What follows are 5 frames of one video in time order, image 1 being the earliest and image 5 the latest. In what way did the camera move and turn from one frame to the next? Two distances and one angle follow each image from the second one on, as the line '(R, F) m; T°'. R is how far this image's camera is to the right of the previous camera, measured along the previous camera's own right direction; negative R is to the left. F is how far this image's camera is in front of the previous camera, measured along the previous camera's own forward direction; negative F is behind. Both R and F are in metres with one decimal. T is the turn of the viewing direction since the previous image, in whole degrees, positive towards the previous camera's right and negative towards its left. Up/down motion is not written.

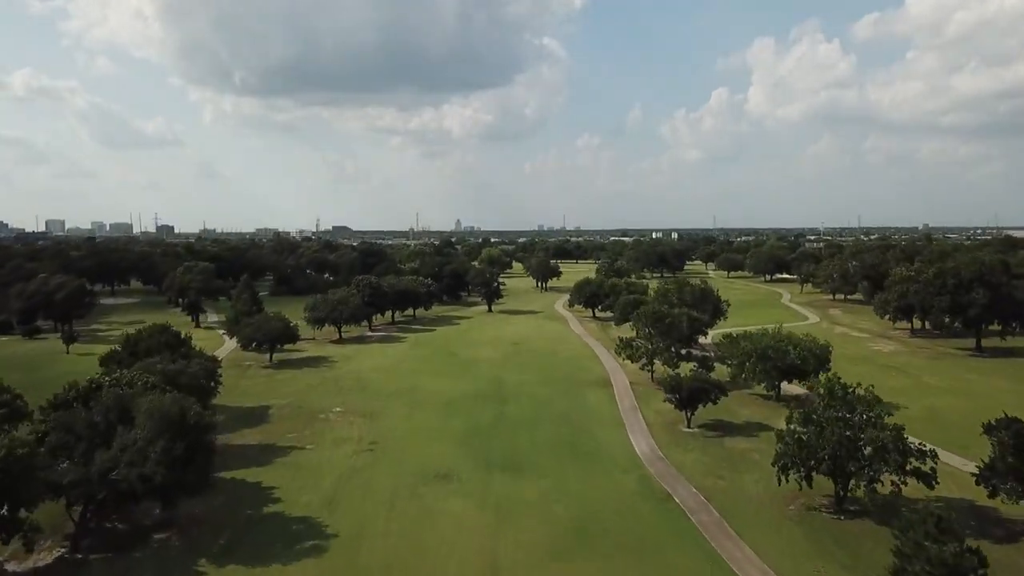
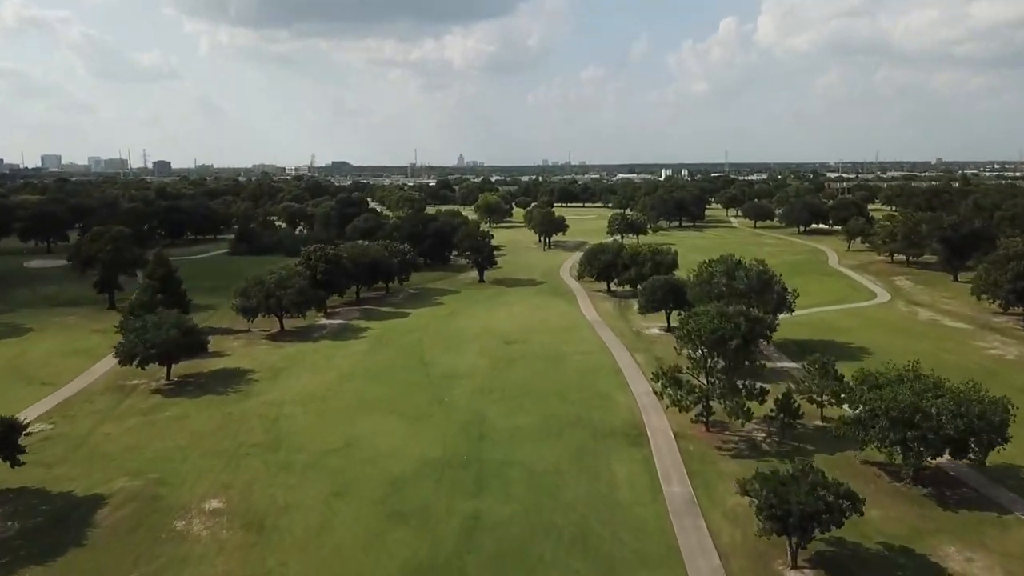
(+0.8, +17.5) m; 0°
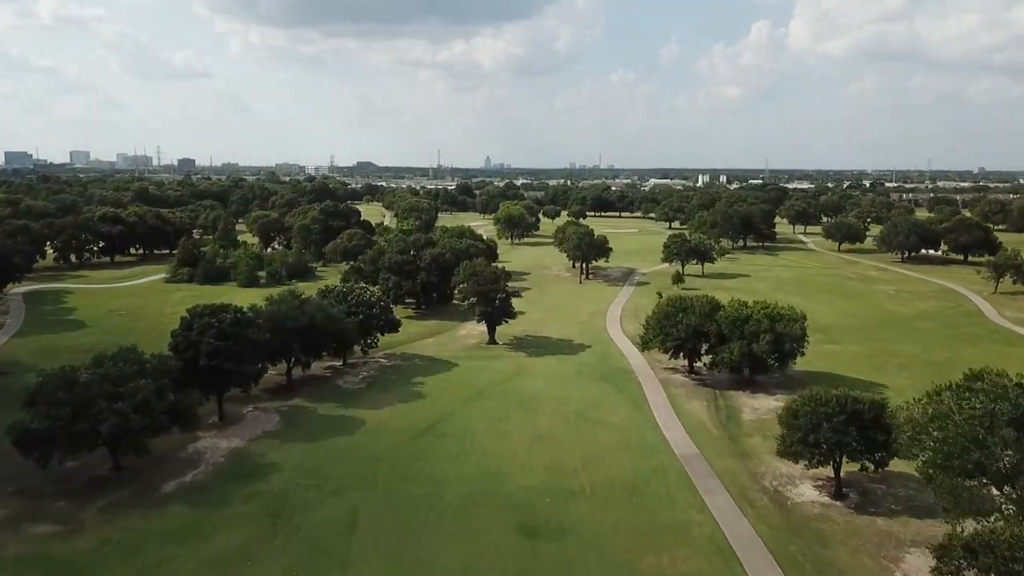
(-0.2, +26.6) m; -2°
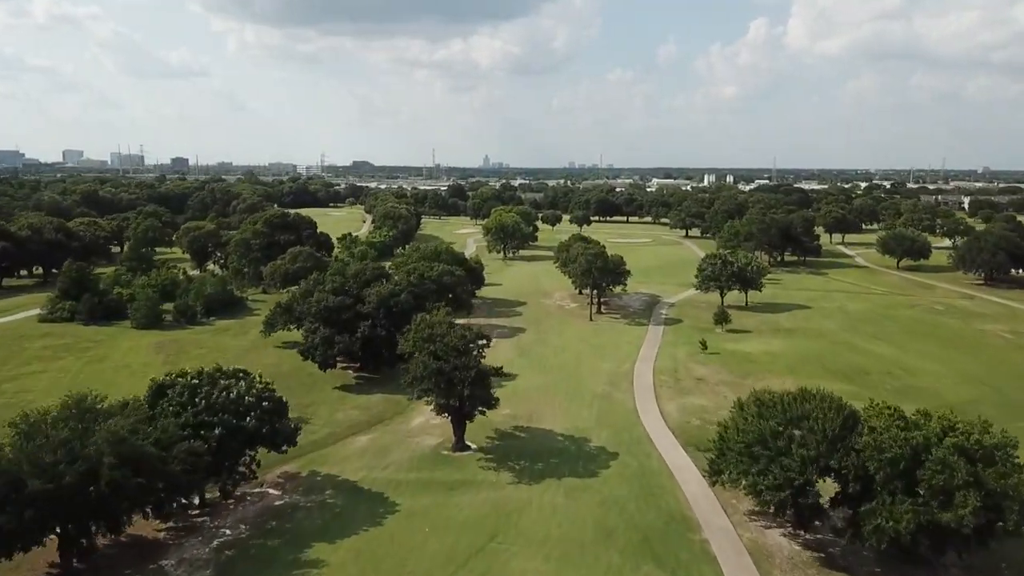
(+0.8, +20.1) m; 0°
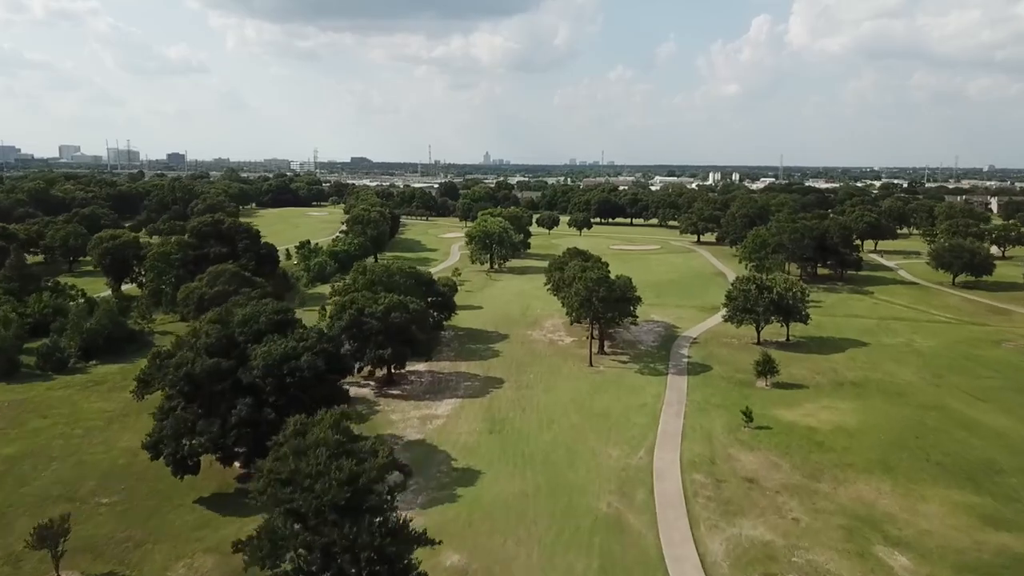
(+1.6, +15.1) m; 0°
